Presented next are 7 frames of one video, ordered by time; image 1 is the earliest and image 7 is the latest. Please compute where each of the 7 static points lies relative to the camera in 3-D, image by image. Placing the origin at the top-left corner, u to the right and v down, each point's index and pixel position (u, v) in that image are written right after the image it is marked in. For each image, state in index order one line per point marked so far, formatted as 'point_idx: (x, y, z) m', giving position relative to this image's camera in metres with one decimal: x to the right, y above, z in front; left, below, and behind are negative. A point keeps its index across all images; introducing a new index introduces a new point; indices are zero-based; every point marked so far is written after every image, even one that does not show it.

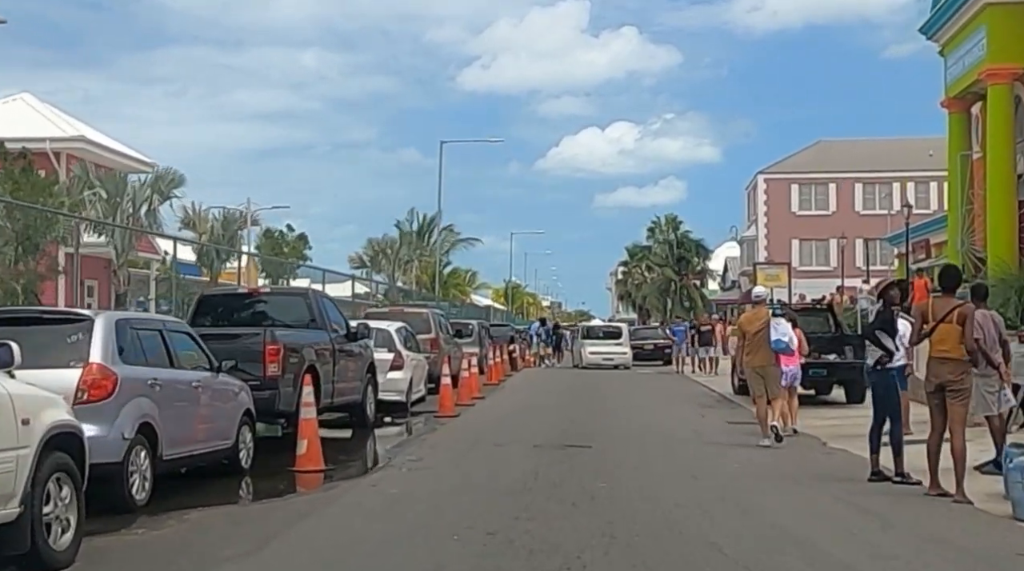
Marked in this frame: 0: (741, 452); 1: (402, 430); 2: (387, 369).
0: (+2.9, -2.1, +14.5) m
1: (-1.7, -2.3, +18.5) m
2: (-2.2, -1.5, +19.8) m
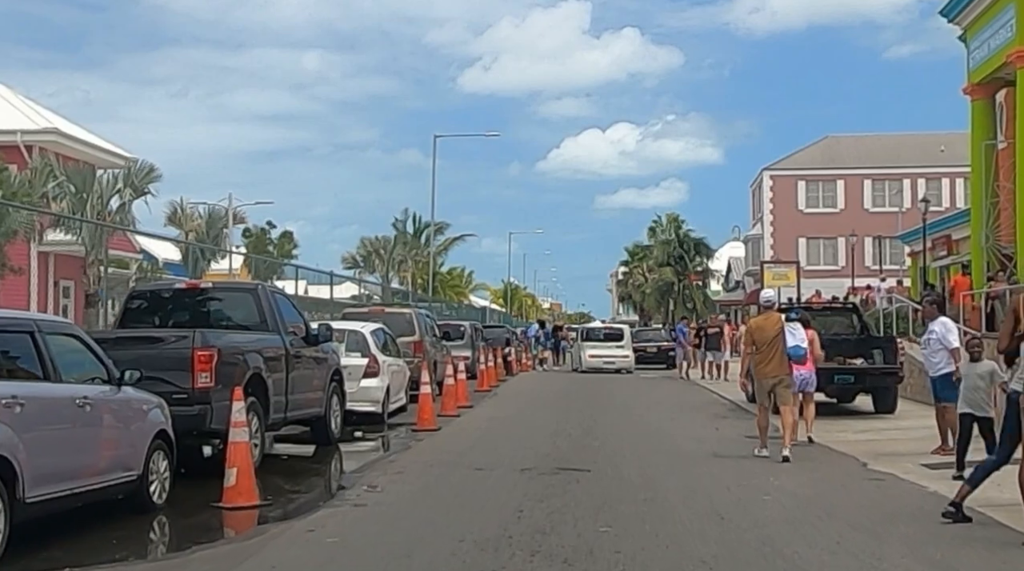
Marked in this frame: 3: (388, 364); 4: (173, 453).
0: (+2.7, -2.0, +12.2) m
1: (-1.9, -2.3, +16.3) m
2: (-2.3, -1.4, +17.6) m
3: (-2.0, -1.3, +18.4) m
4: (-2.9, -1.4, +9.6) m
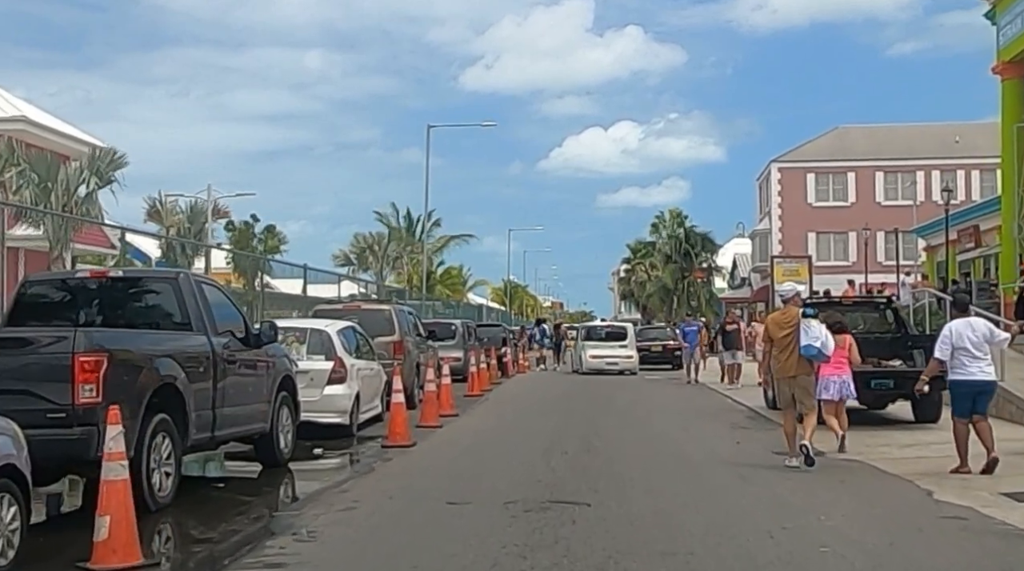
0: (+2.6, -1.9, +9.8) m
1: (-2.1, -2.1, +13.9) m
2: (-2.5, -1.3, +15.1) m
3: (-2.2, -1.2, +16.0) m
4: (-3.0, -1.3, +7.2) m
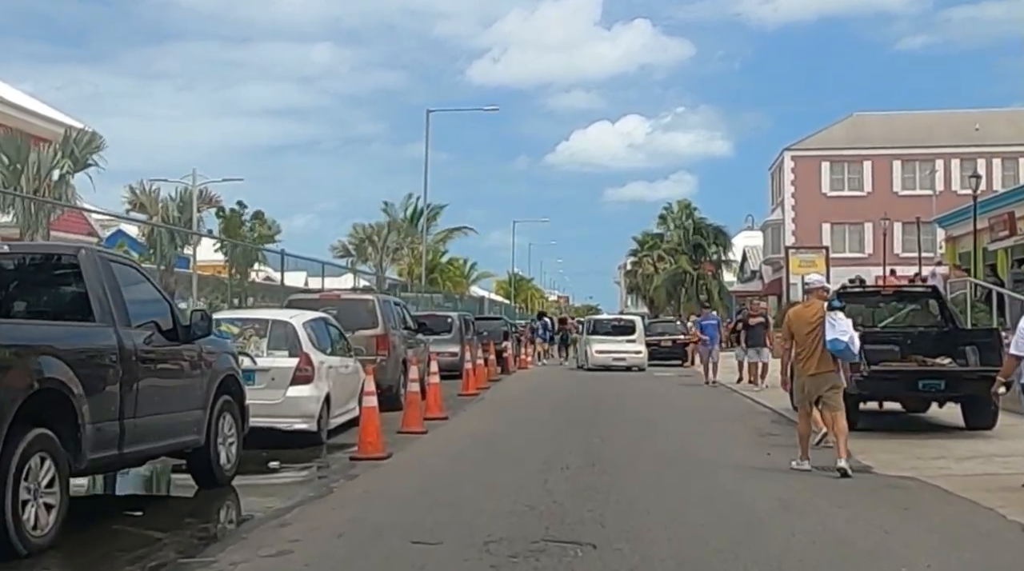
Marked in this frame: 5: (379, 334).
0: (+2.5, -1.8, +7.7) m
1: (-2.2, -2.0, +11.8) m
2: (-2.6, -1.1, +13.0) m
3: (-2.2, -1.0, +13.9) m
4: (-3.1, -1.2, +5.1) m
5: (-2.1, -0.8, +18.1) m
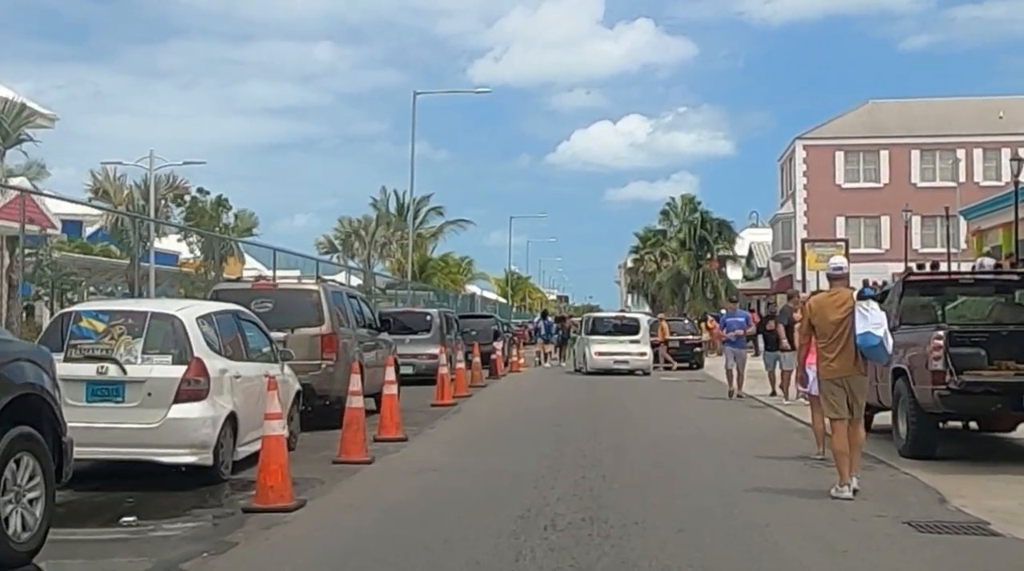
0: (+2.2, -1.6, +4.1) m
1: (-2.4, -1.8, +8.2) m
2: (-2.8, -1.0, +9.5) m
3: (-2.5, -0.8, +10.3) m
4: (-3.4, -1.0, +1.5) m
5: (-2.4, -0.6, +14.5) m
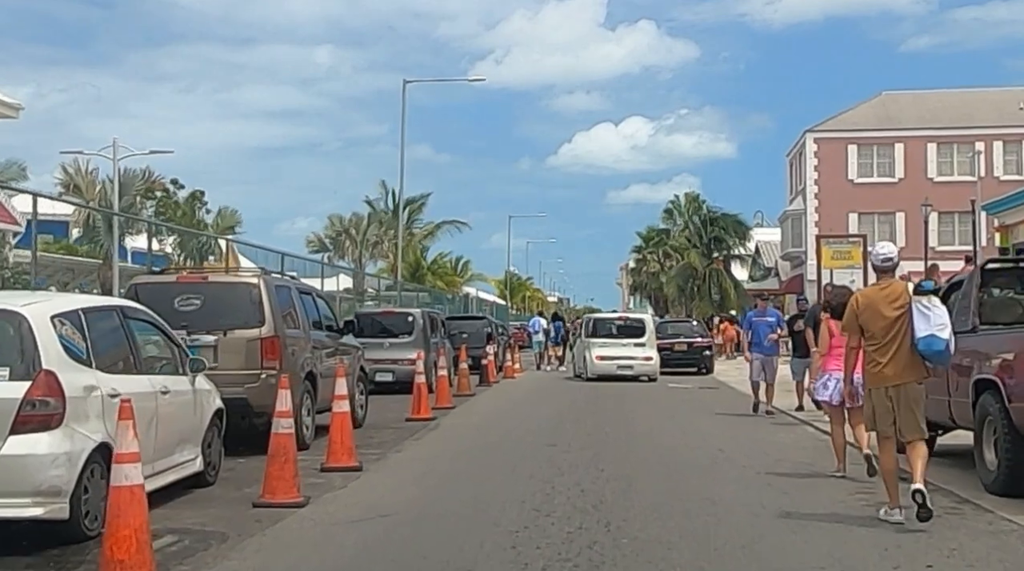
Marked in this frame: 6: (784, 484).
0: (+2.0, -1.5, +1.4) m
1: (-2.6, -1.7, +5.5) m
2: (-3.0, -0.9, +6.8) m
3: (-2.7, -0.7, +7.7) m
4: (-3.6, -0.9, -1.2) m
5: (-2.6, -0.5, +11.9) m
6: (+2.6, -1.9, +11.0) m
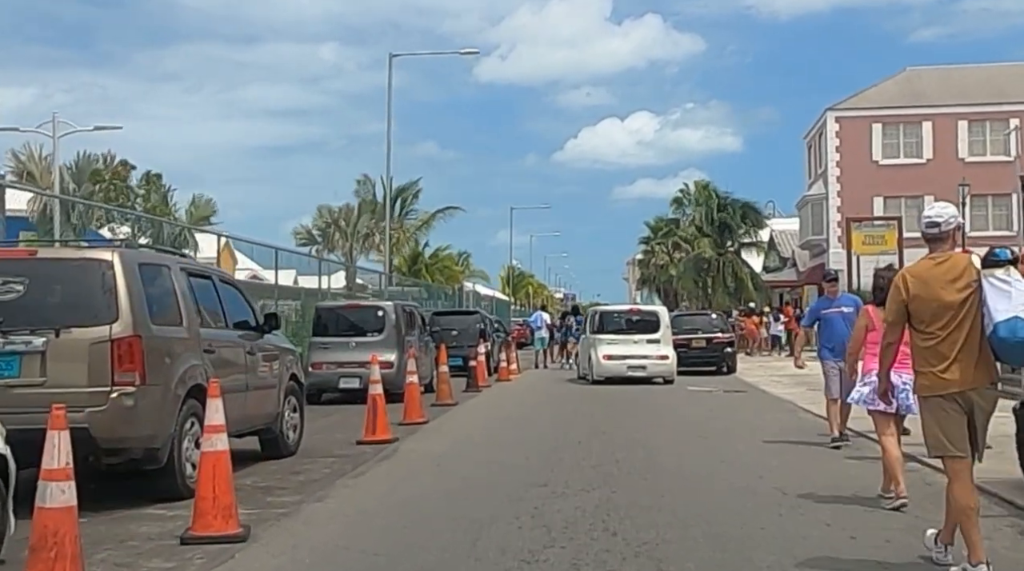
0: (+1.7, -1.3, -2.3) m
1: (-2.9, -1.6, +1.8) m
2: (-3.3, -0.7, +3.1) m
3: (-3.0, -0.6, +3.9) m
4: (-4.0, -0.8, -4.9) m
5: (-2.8, -0.4, +8.1) m
6: (+2.4, -1.7, +7.2) m
